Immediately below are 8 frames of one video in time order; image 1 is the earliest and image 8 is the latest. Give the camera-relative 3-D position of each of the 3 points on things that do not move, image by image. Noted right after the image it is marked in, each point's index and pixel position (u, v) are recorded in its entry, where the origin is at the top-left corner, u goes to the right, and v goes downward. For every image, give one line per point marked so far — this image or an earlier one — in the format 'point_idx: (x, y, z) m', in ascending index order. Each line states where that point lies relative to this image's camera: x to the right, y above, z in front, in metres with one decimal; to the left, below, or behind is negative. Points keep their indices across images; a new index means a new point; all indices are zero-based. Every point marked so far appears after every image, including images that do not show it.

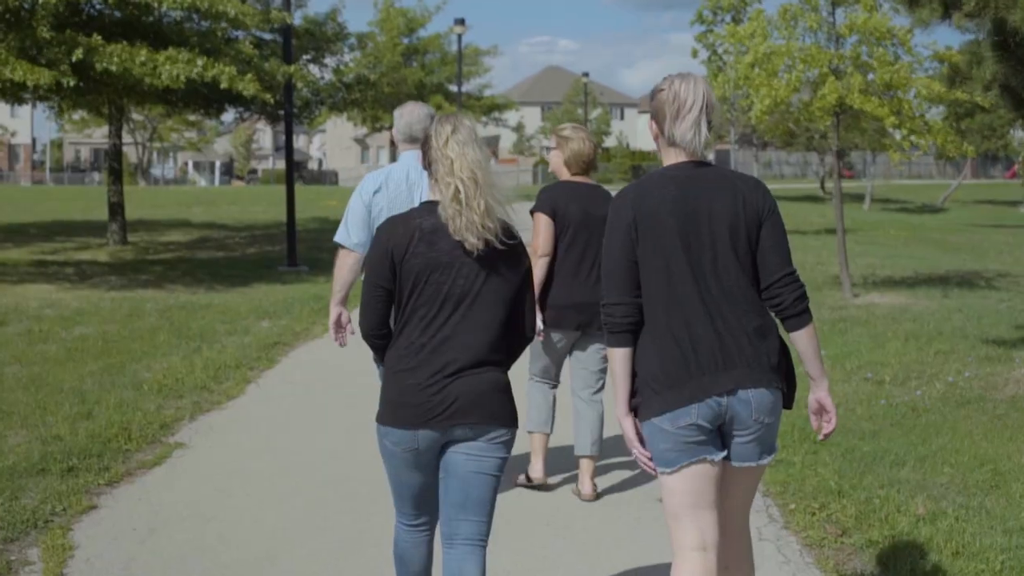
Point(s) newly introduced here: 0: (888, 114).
0: (+4.2, +1.9, +14.3) m
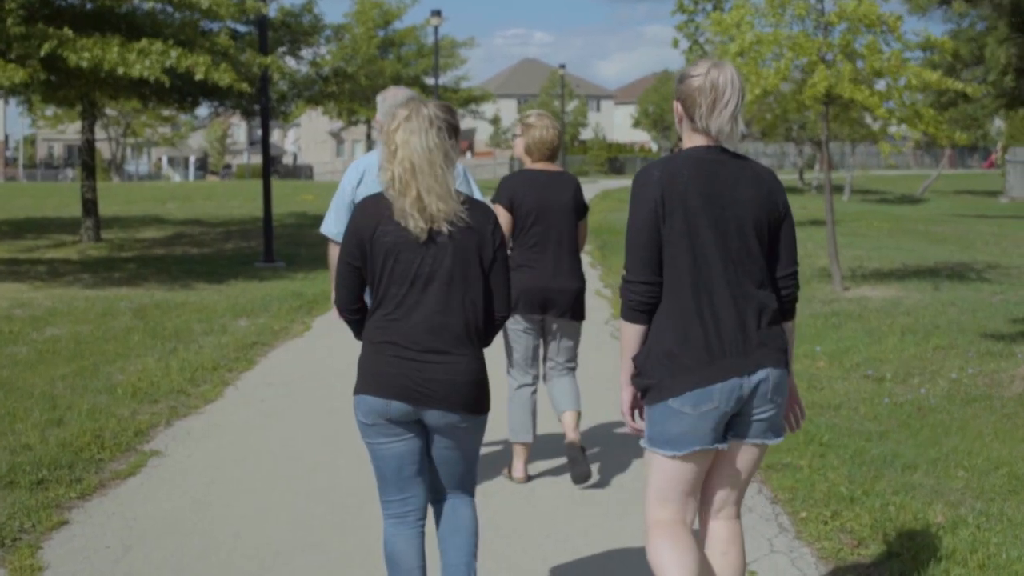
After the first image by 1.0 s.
0: (+4.0, +2.0, +14.1) m
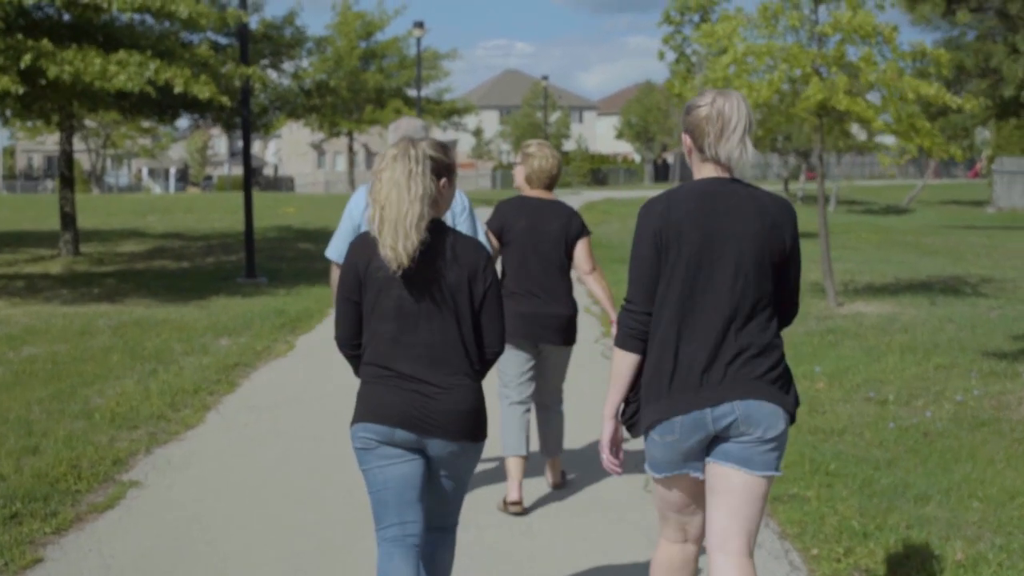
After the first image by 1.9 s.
0: (+3.9, +1.8, +13.9) m
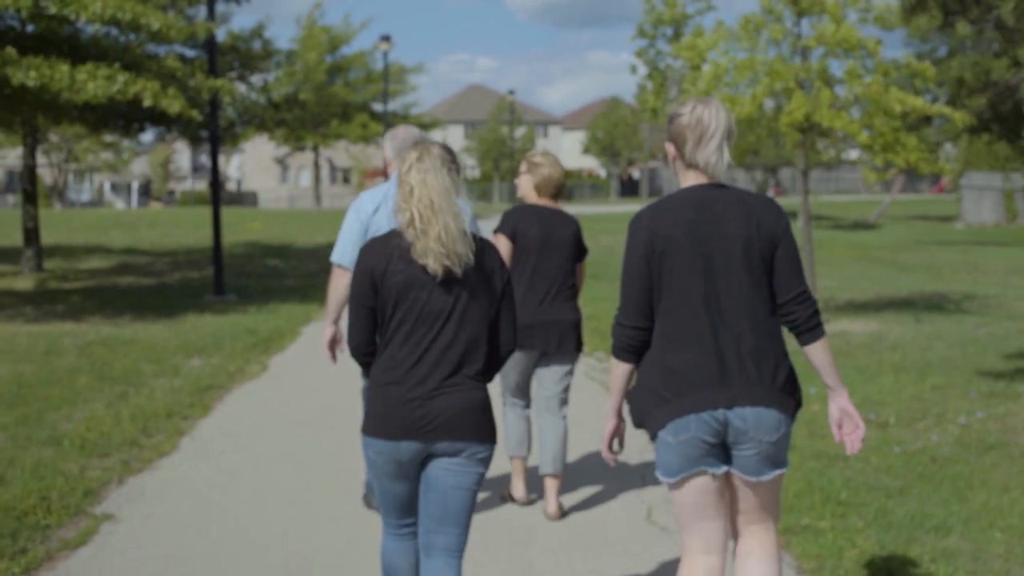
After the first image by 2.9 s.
0: (+3.6, +1.6, +13.7) m
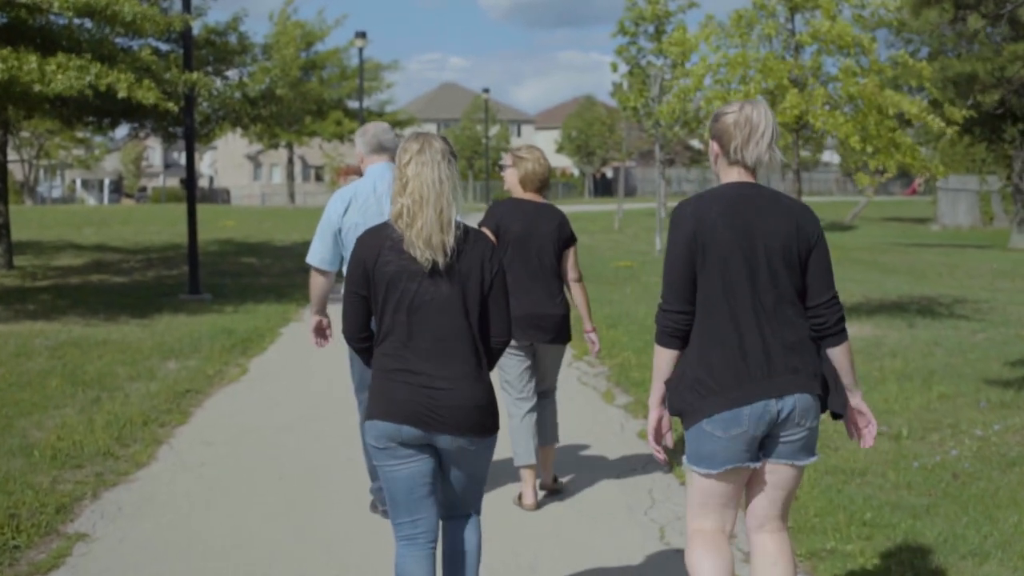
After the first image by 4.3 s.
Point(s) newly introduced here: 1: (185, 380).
0: (+3.5, +1.6, +13.4) m
1: (-2.7, -0.8, +10.9) m
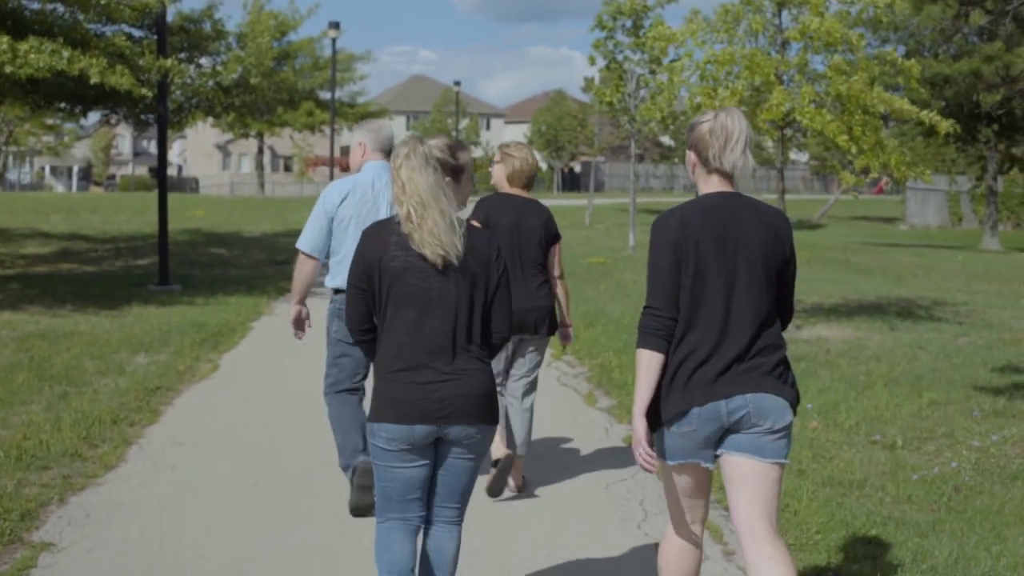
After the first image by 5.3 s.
0: (+3.3, +1.6, +13.2) m
1: (-2.9, -0.7, +10.5) m
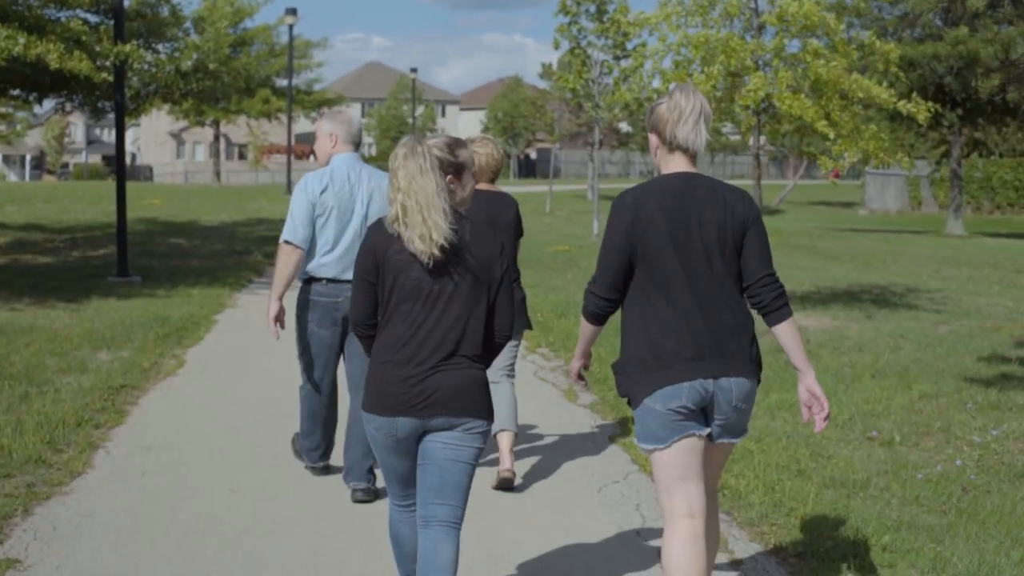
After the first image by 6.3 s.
0: (+3.0, +1.7, +13.0) m
1: (-3.1, -0.7, +10.2) m
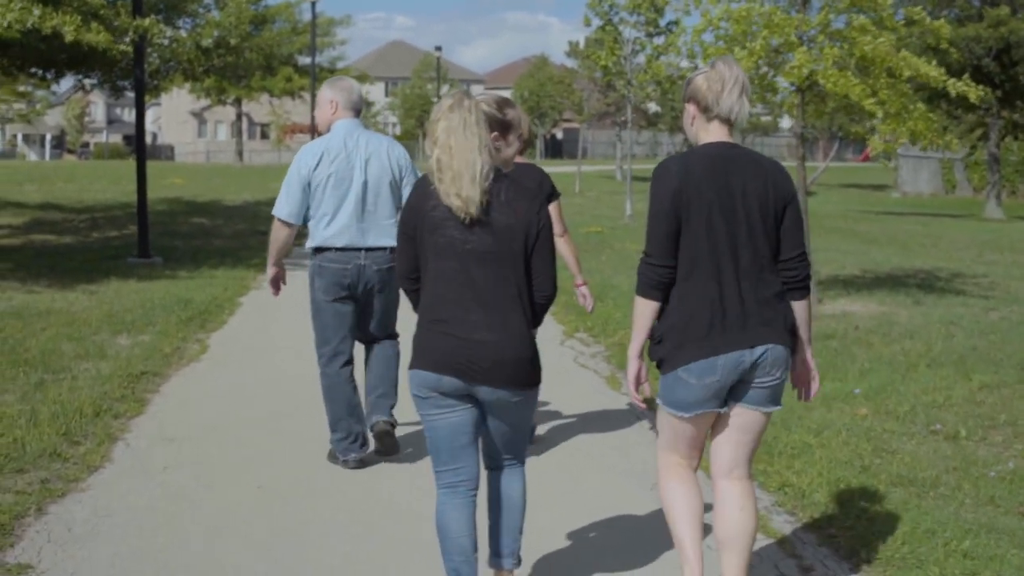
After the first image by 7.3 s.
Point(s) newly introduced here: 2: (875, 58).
0: (+3.4, +1.9, +12.5) m
1: (-2.8, -0.5, +9.8) m
2: (+3.5, +2.2, +12.6) m
